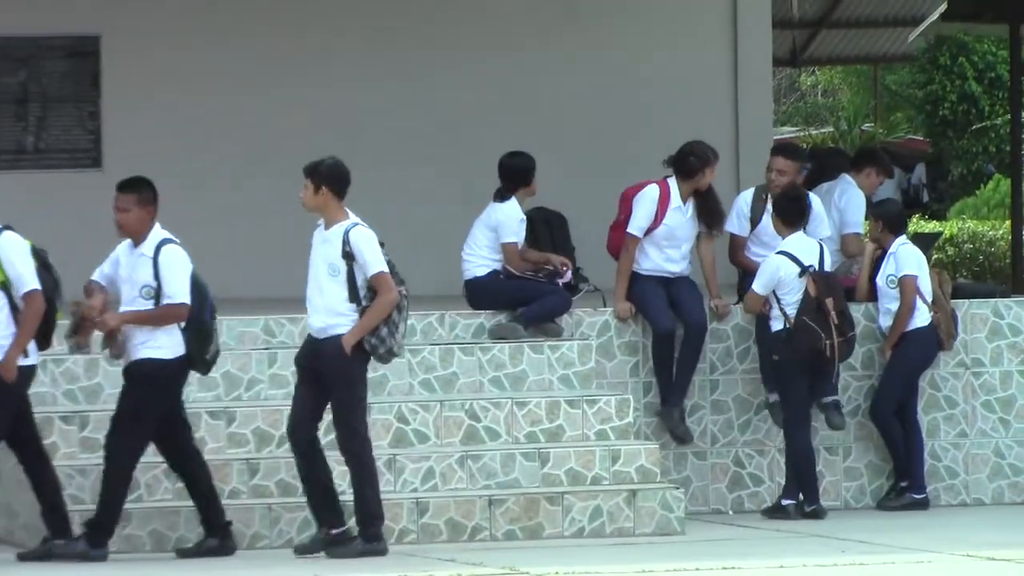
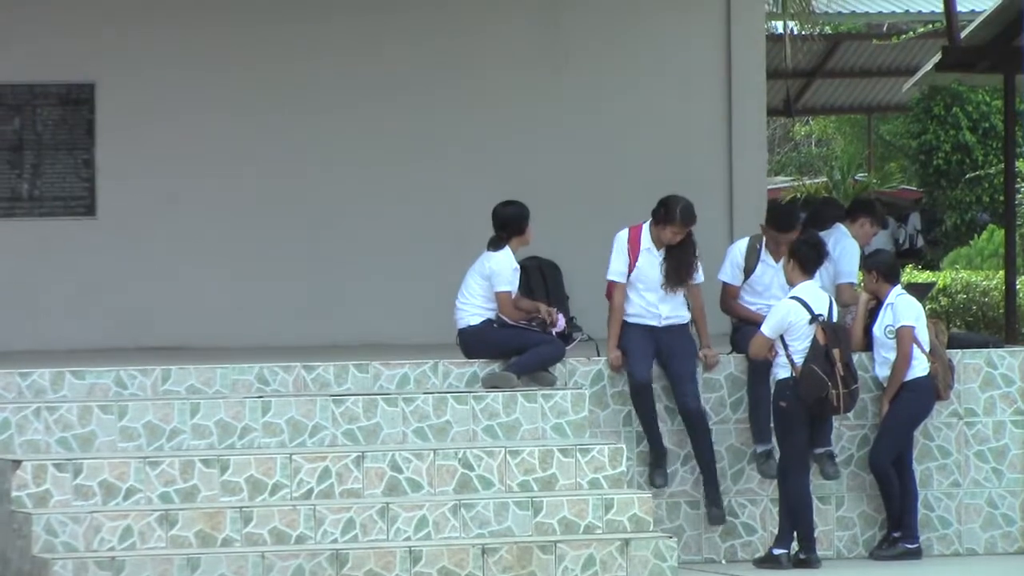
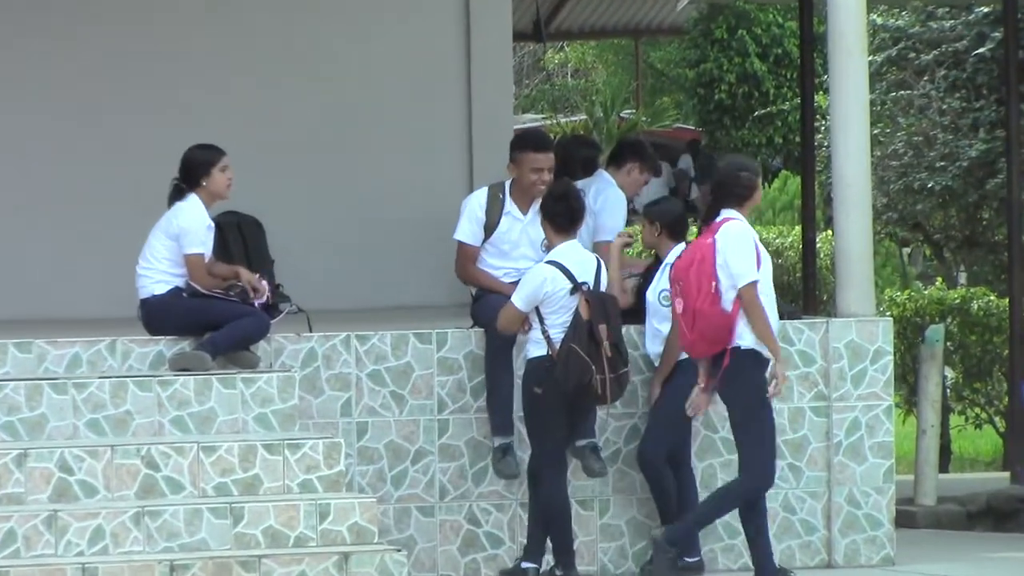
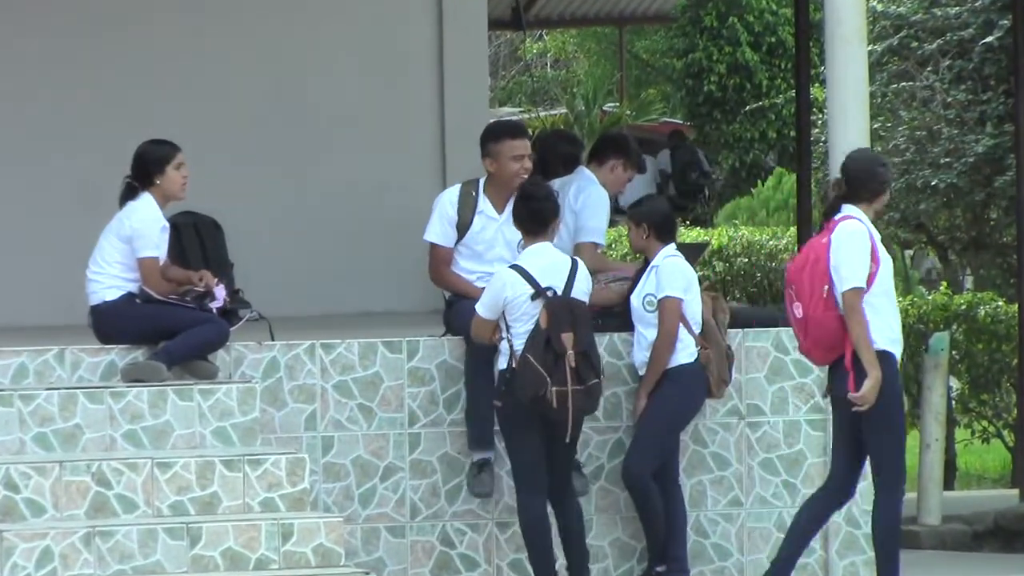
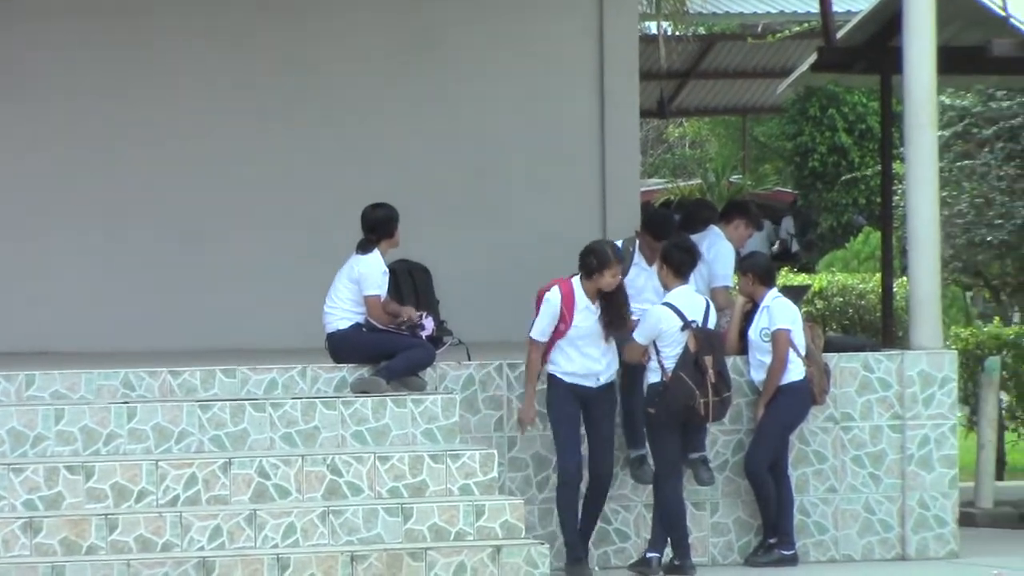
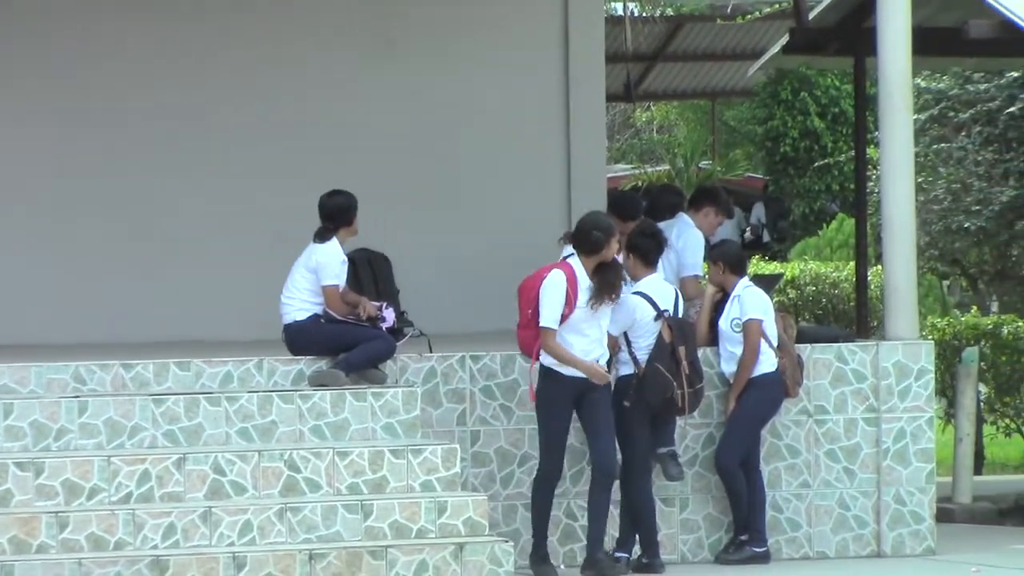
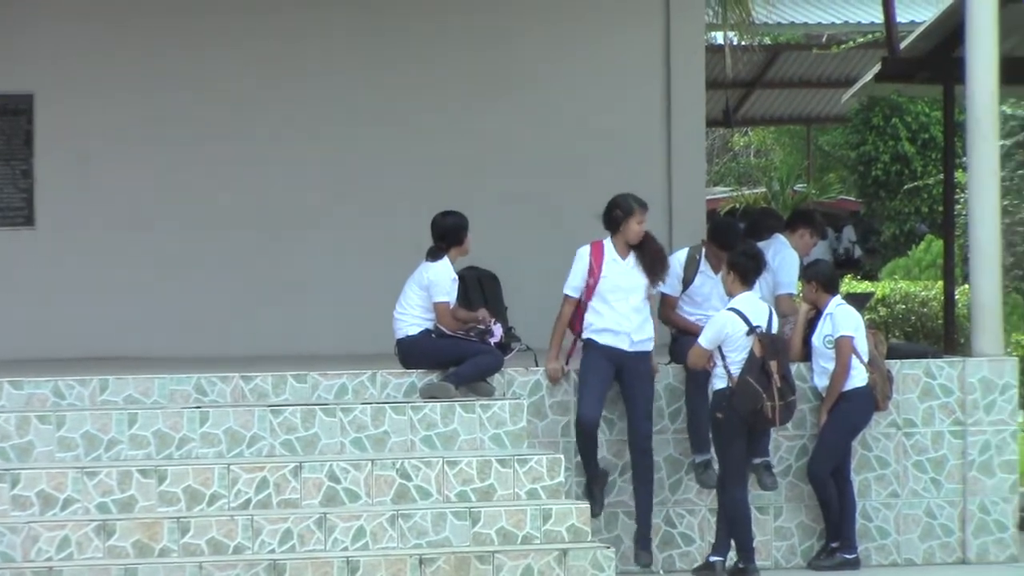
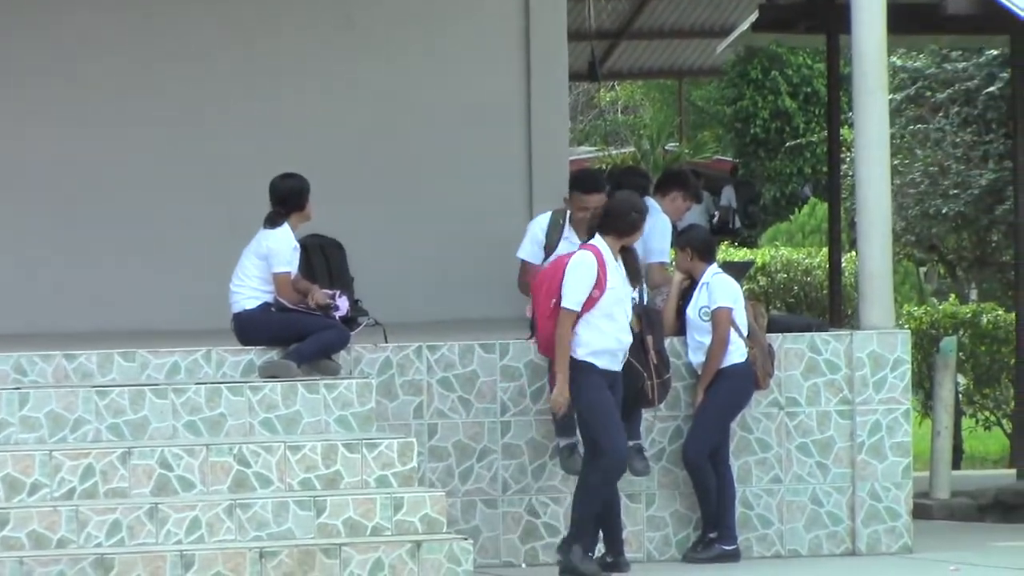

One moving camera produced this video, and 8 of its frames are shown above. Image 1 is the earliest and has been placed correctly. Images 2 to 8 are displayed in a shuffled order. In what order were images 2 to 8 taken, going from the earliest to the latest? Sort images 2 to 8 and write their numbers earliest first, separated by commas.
2, 7, 5, 6, 8, 3, 4
